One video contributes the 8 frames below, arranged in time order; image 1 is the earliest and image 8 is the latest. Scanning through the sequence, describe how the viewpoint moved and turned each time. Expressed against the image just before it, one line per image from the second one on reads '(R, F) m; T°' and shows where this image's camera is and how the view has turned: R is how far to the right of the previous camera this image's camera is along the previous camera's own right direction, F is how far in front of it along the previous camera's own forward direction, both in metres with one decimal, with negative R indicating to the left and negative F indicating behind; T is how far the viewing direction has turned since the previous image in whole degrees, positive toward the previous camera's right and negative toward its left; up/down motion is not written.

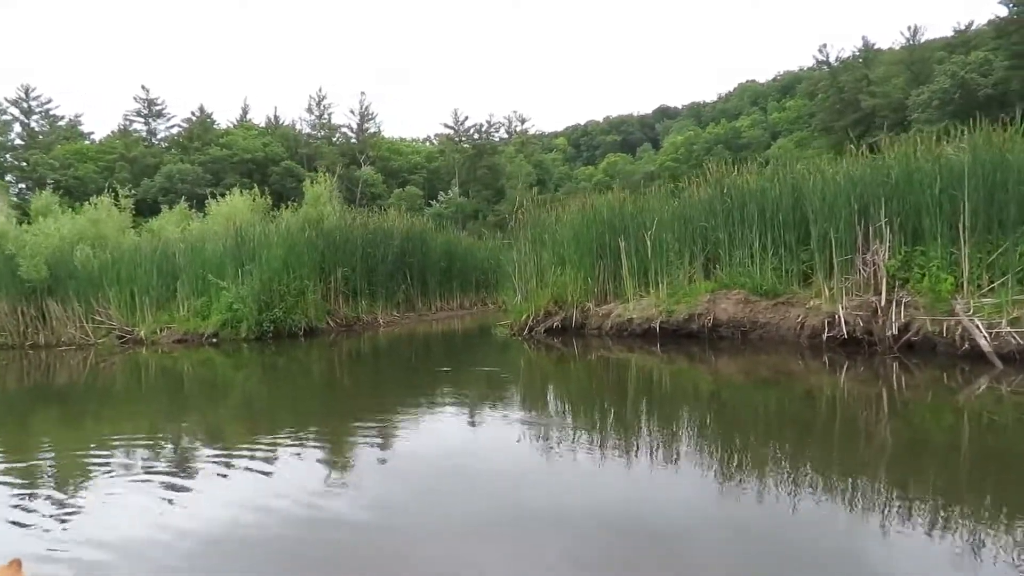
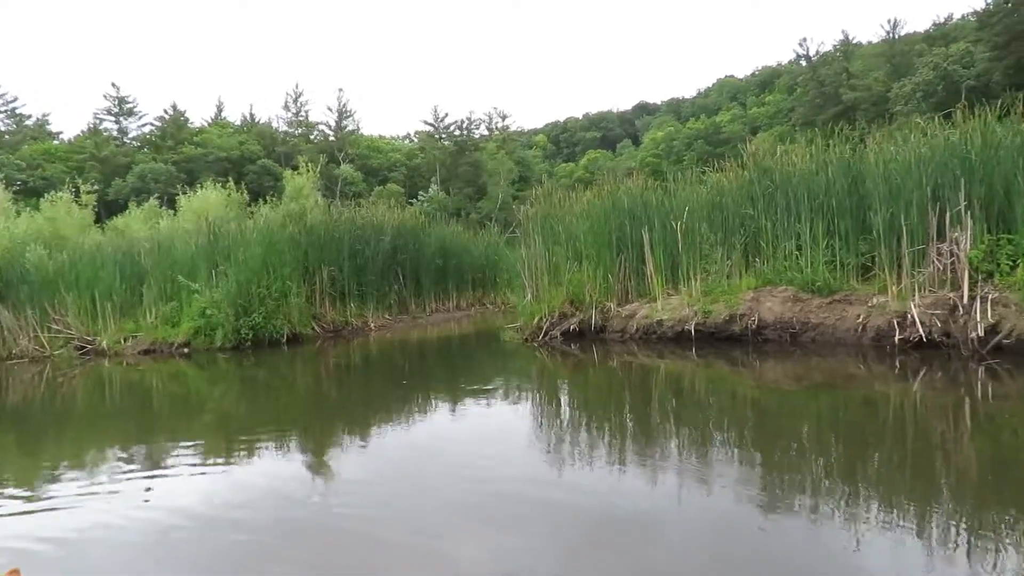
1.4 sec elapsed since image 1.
(-0.4, +1.2) m; +2°
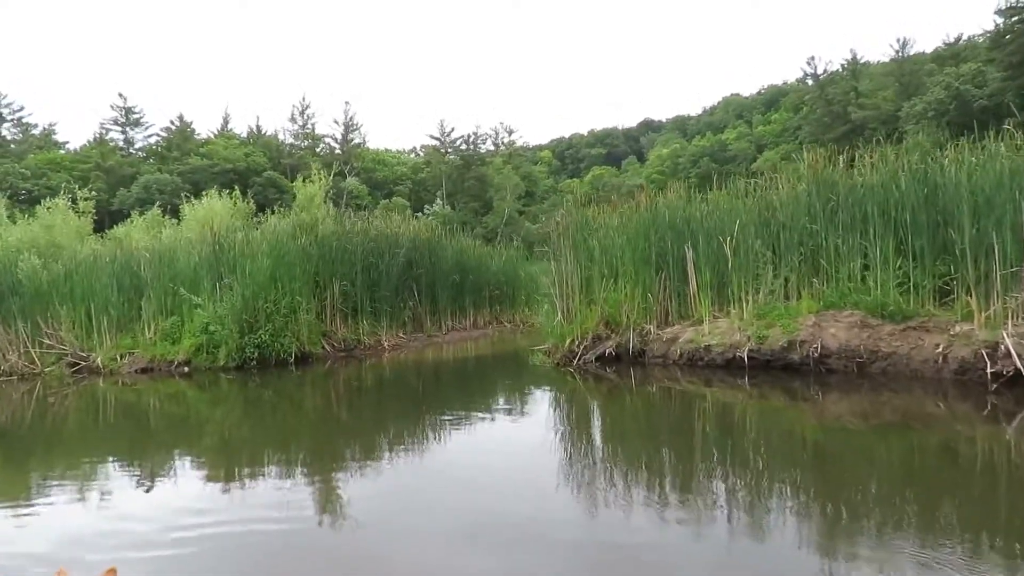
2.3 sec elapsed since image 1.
(-0.3, +0.8) m; 0°
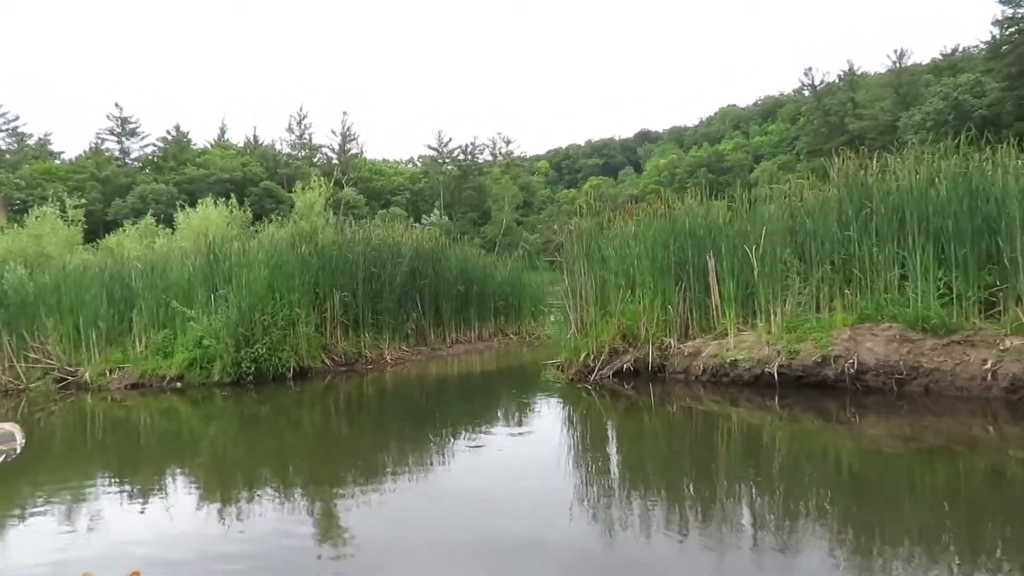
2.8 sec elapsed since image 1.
(-0.2, +0.5) m; 0°
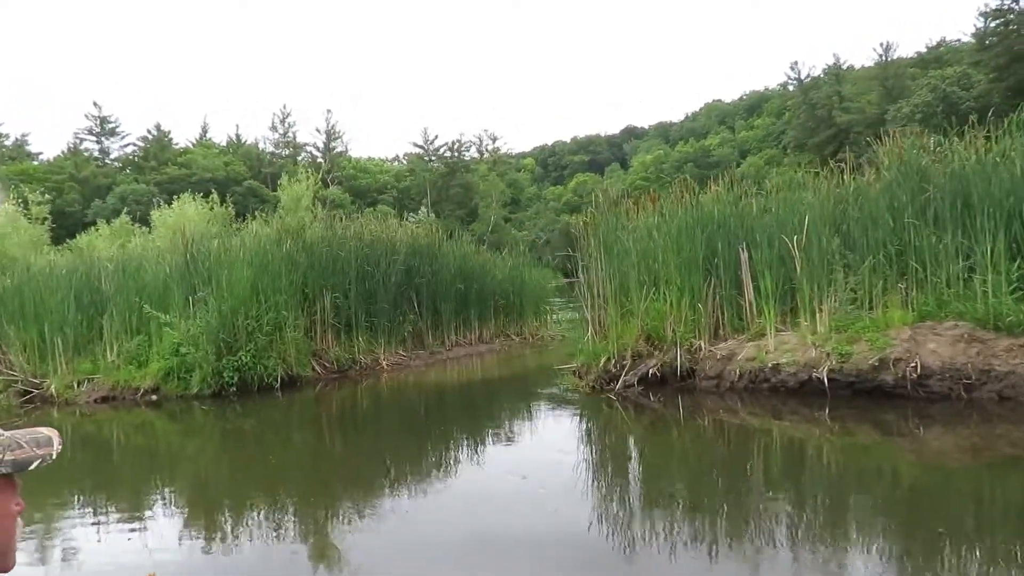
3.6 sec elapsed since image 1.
(-0.3, +0.8) m; +1°
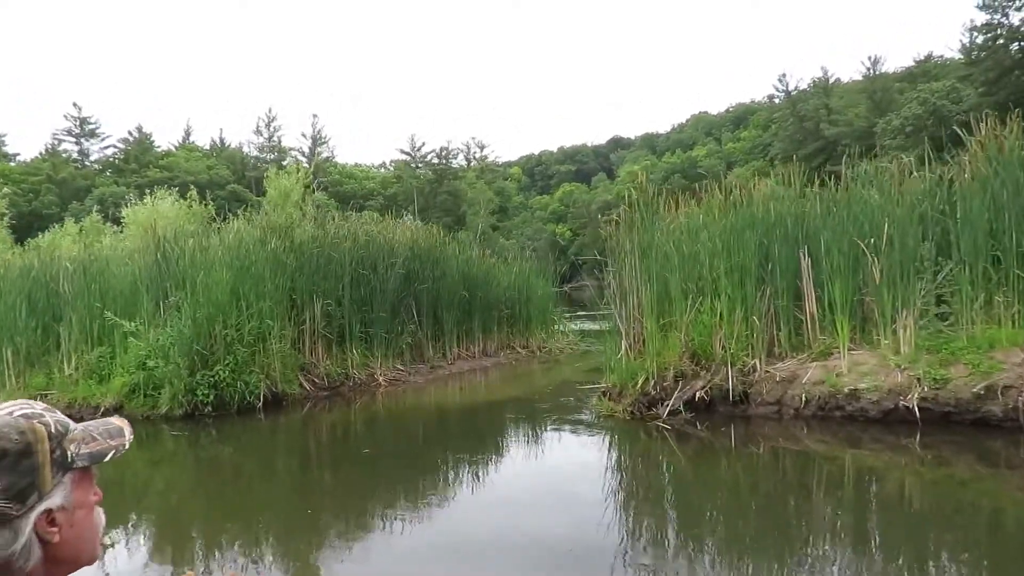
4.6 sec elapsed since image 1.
(-0.4, +1.0) m; +1°
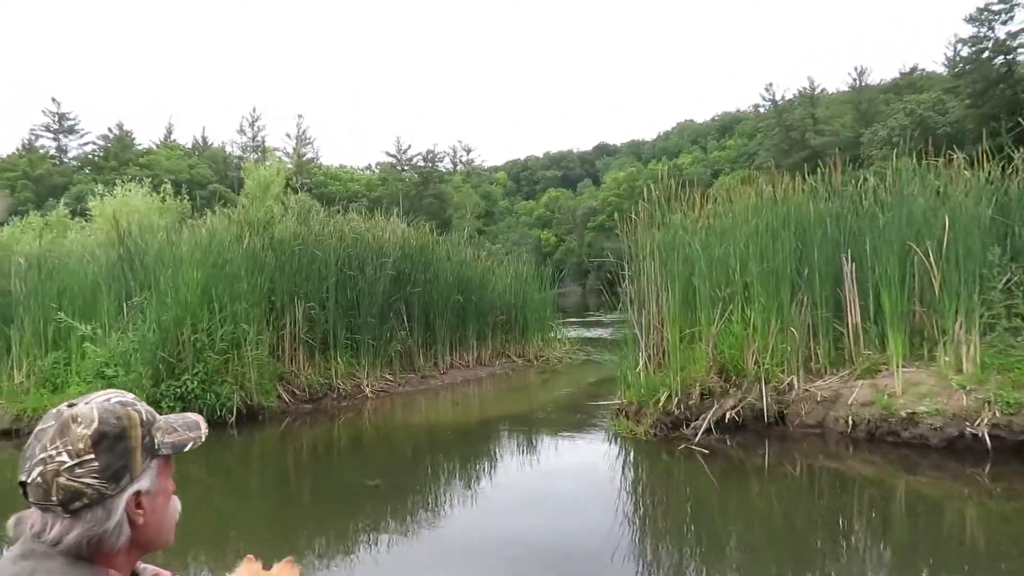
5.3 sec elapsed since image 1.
(-0.2, +0.7) m; +1°
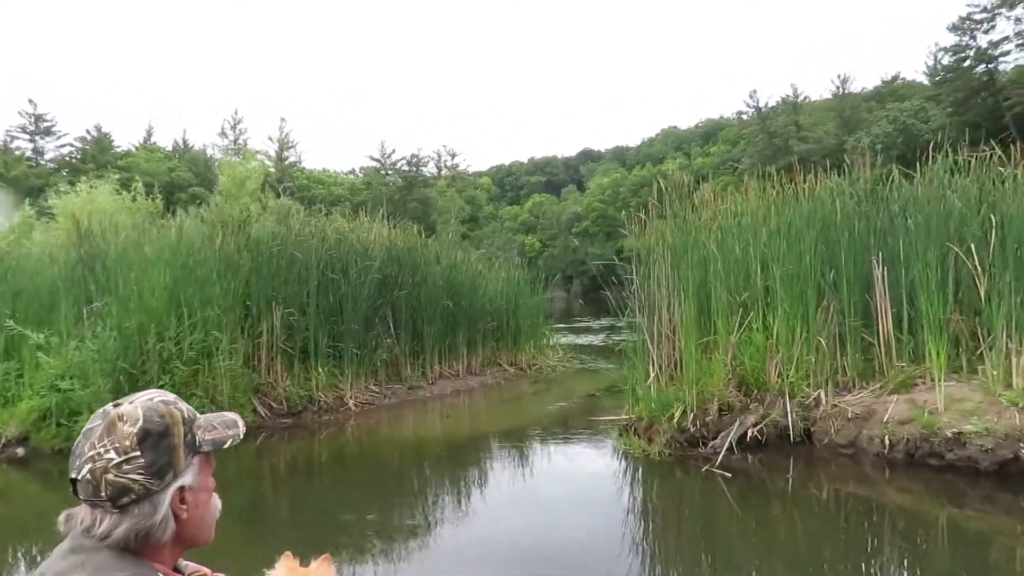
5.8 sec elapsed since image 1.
(-0.1, +0.5) m; +1°
